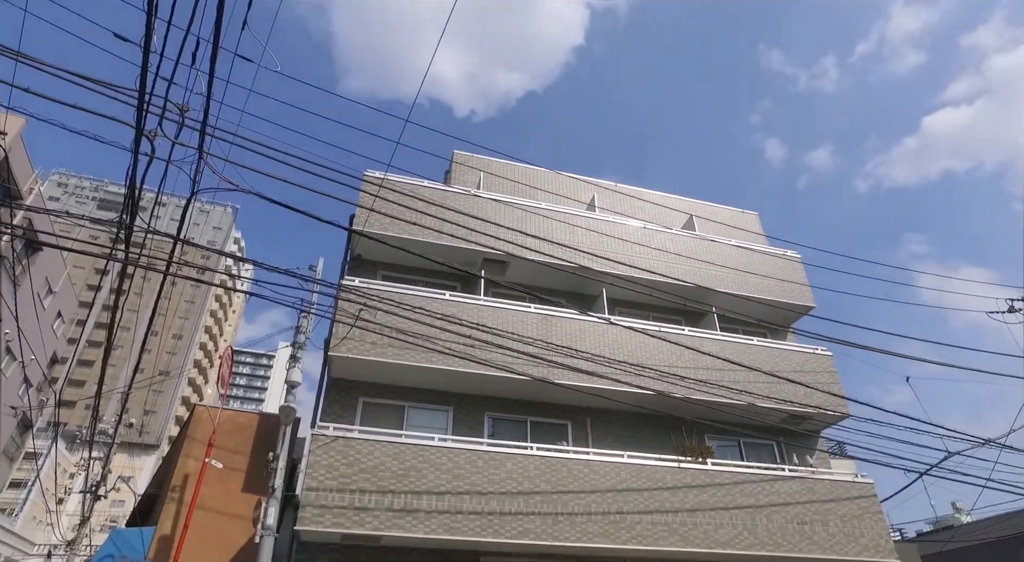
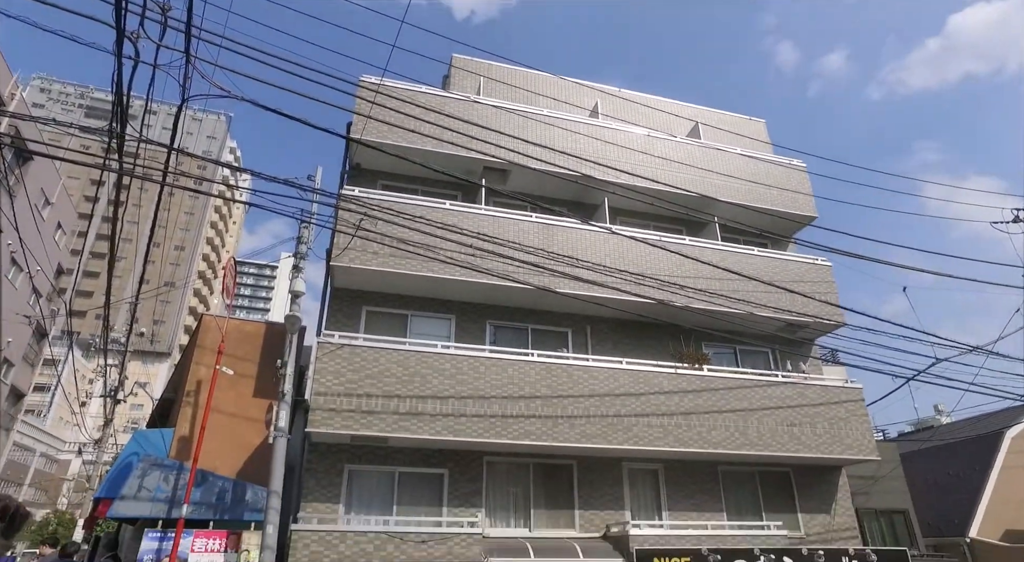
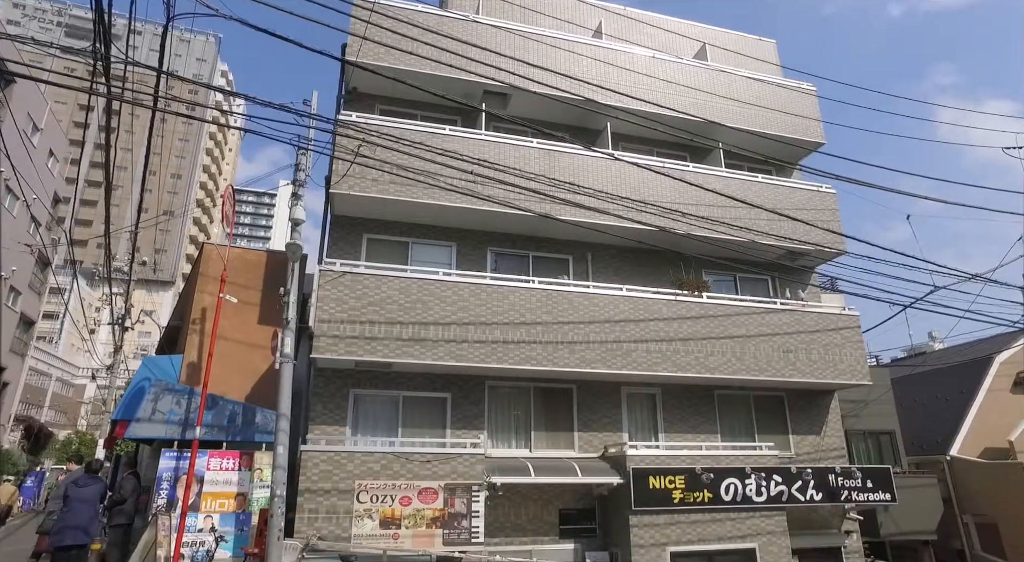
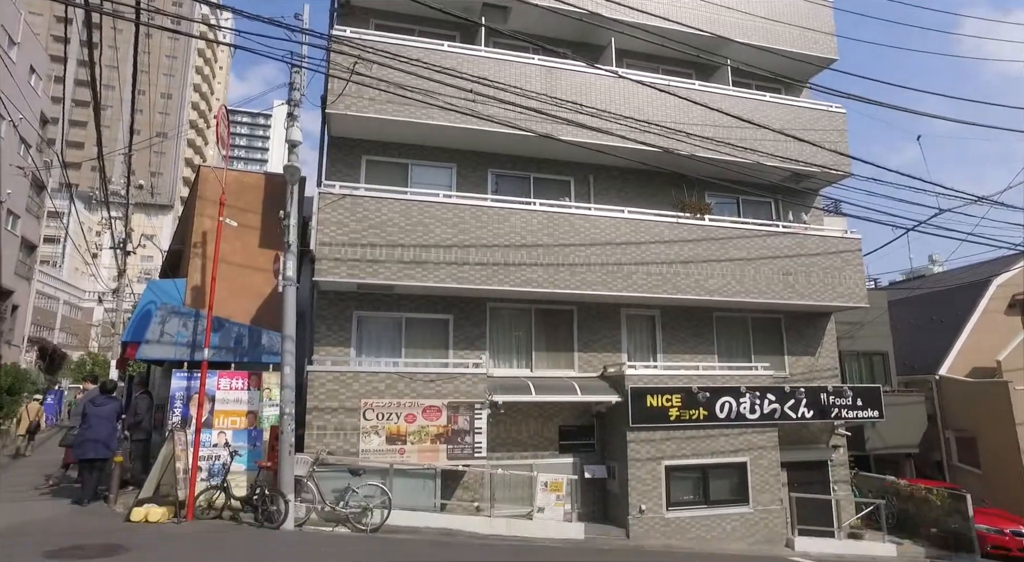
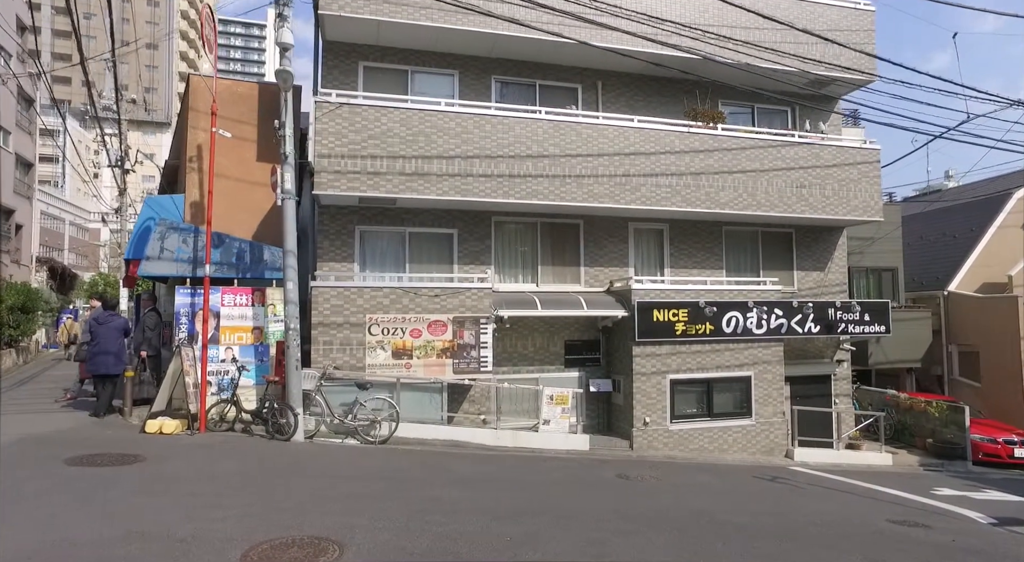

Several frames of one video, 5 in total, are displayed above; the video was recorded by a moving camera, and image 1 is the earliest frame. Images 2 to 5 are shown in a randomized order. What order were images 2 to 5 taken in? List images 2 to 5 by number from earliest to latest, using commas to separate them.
2, 3, 4, 5
